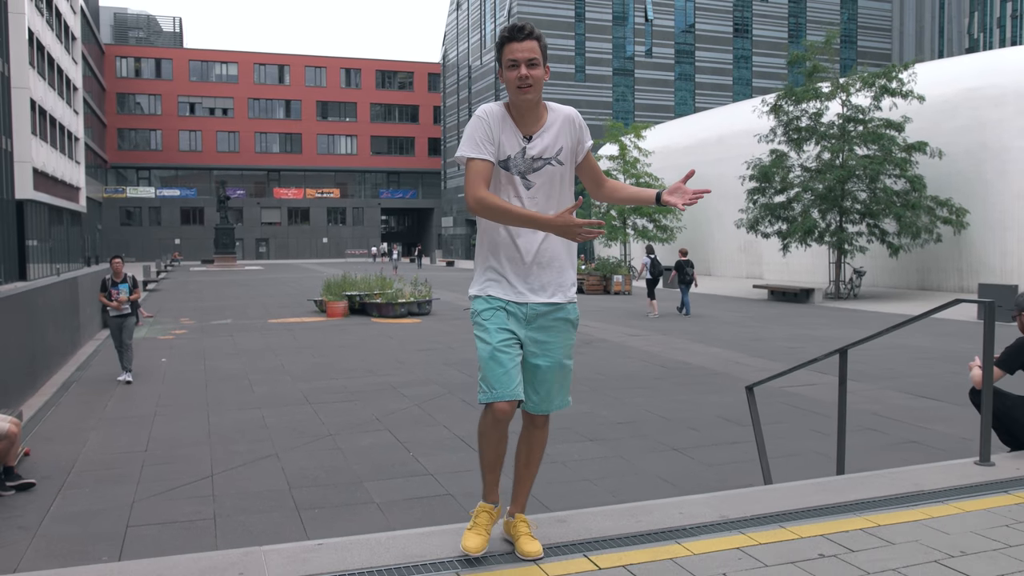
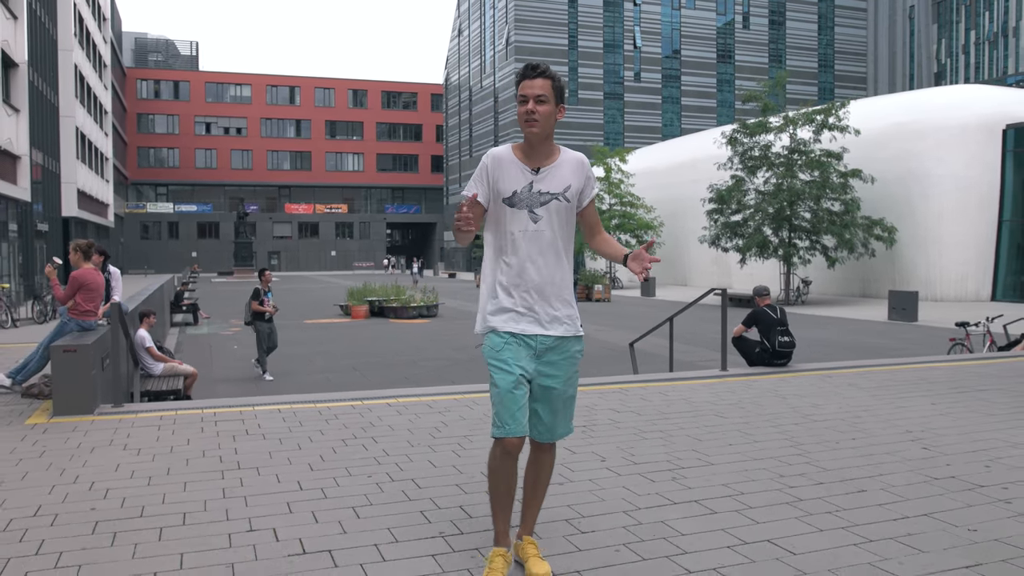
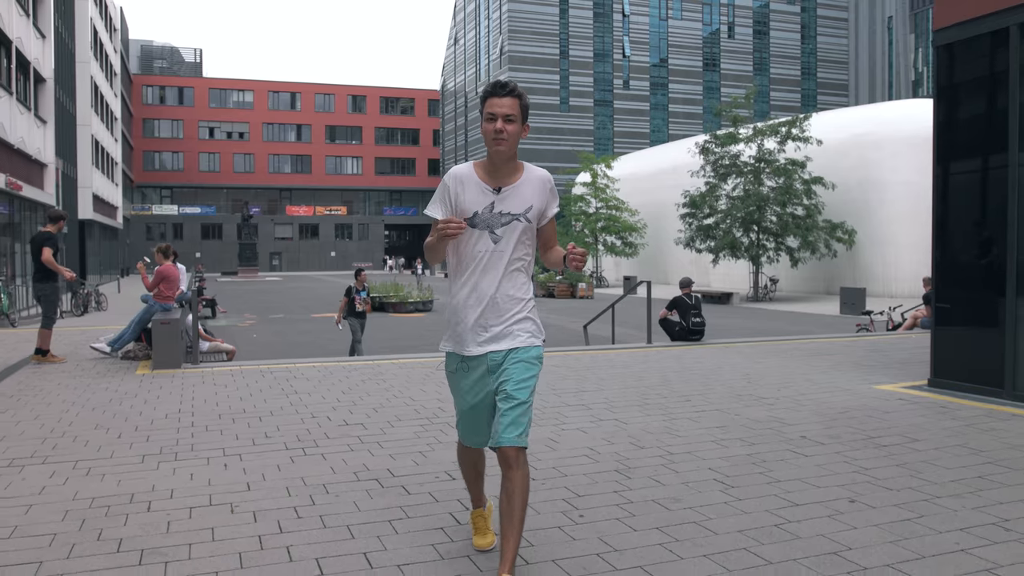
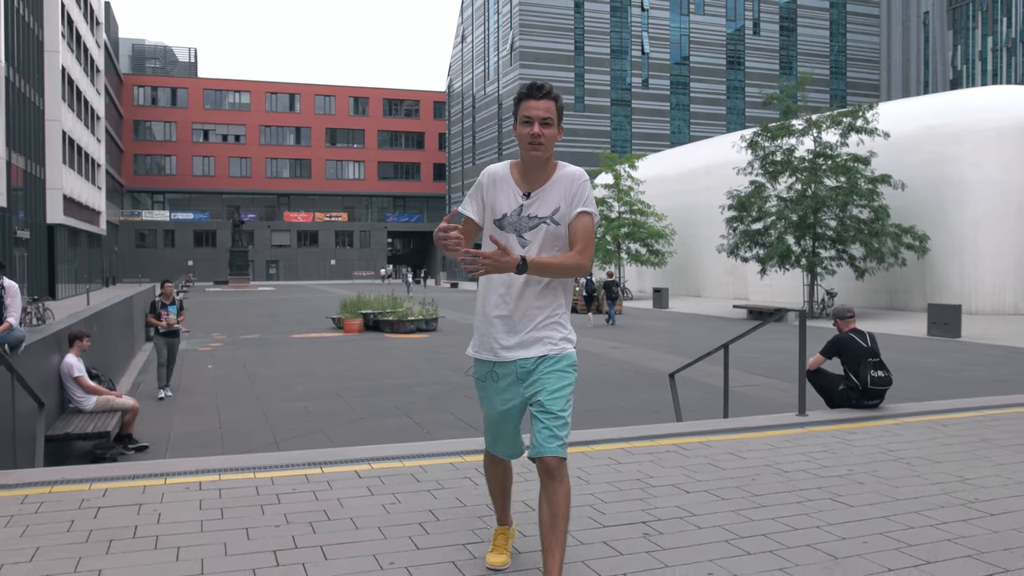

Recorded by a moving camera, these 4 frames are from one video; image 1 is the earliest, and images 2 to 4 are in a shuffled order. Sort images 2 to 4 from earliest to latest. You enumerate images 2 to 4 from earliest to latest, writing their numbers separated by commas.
4, 2, 3
